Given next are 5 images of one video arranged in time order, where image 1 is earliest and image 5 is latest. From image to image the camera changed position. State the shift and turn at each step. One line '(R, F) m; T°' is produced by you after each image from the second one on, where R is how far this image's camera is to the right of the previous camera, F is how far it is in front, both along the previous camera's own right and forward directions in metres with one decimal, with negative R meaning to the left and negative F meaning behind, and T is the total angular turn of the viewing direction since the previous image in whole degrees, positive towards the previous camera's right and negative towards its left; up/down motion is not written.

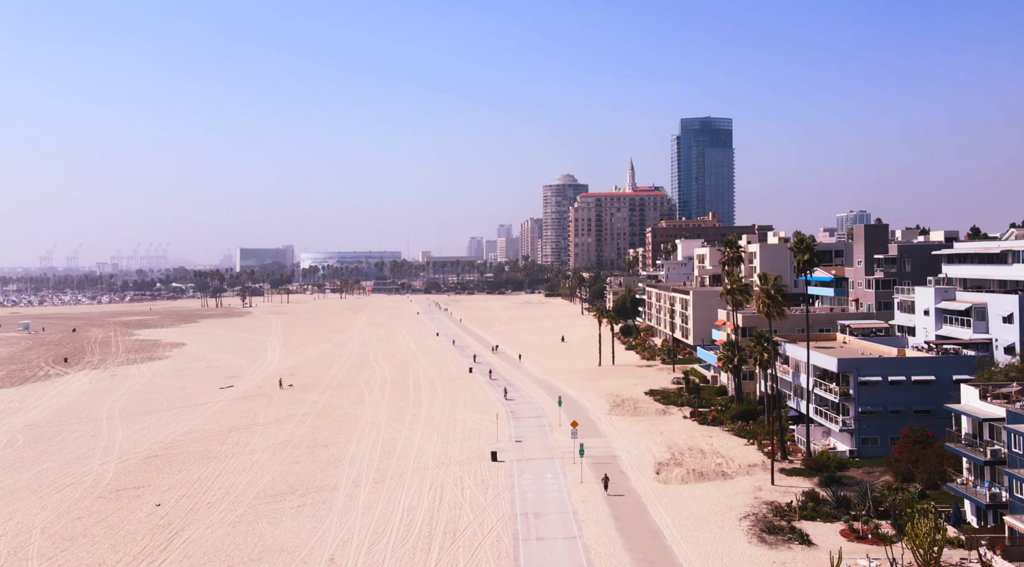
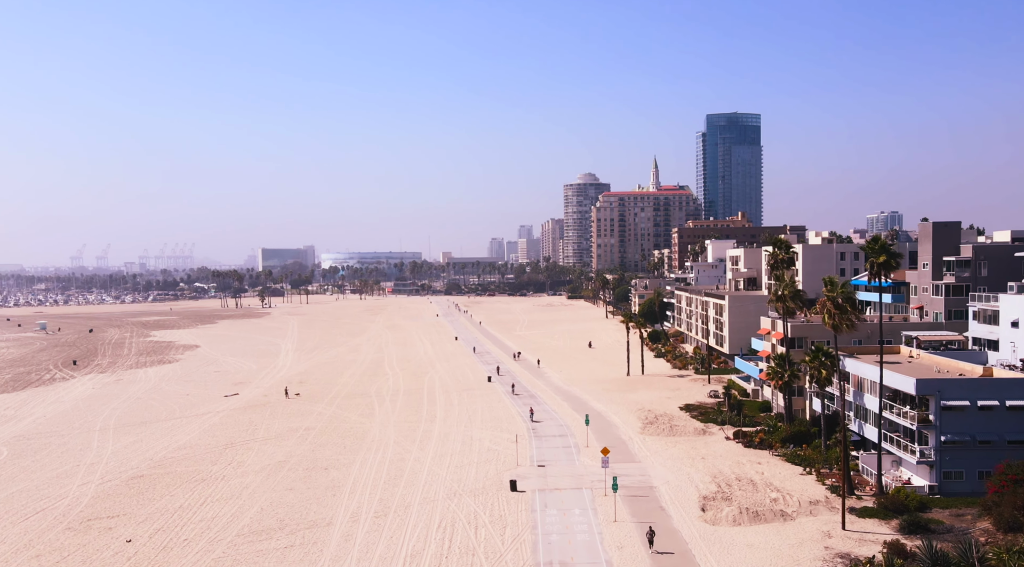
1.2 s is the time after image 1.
(-0.1, +6.2) m; -1°
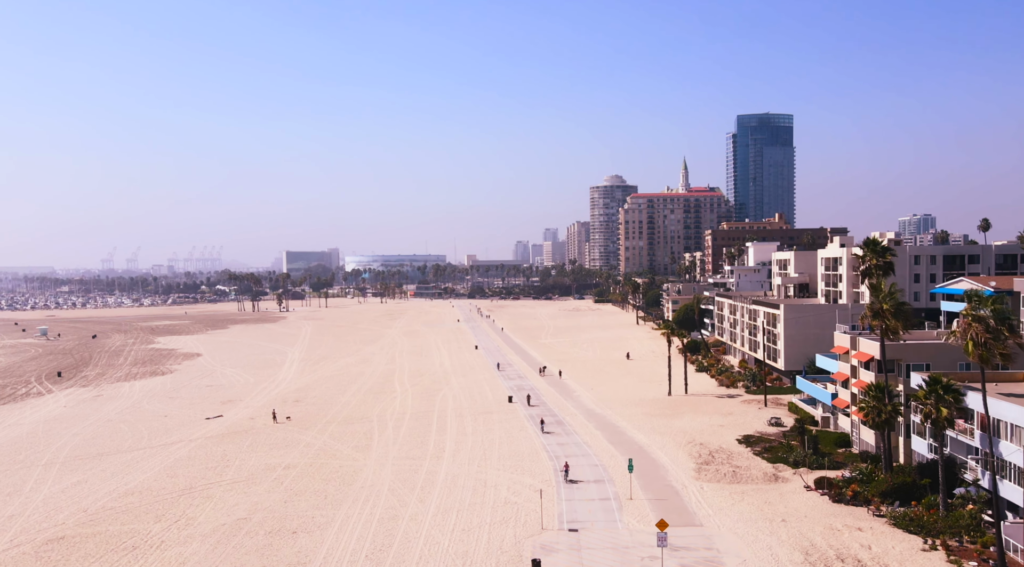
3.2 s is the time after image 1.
(+0.1, +11.6) m; -2°
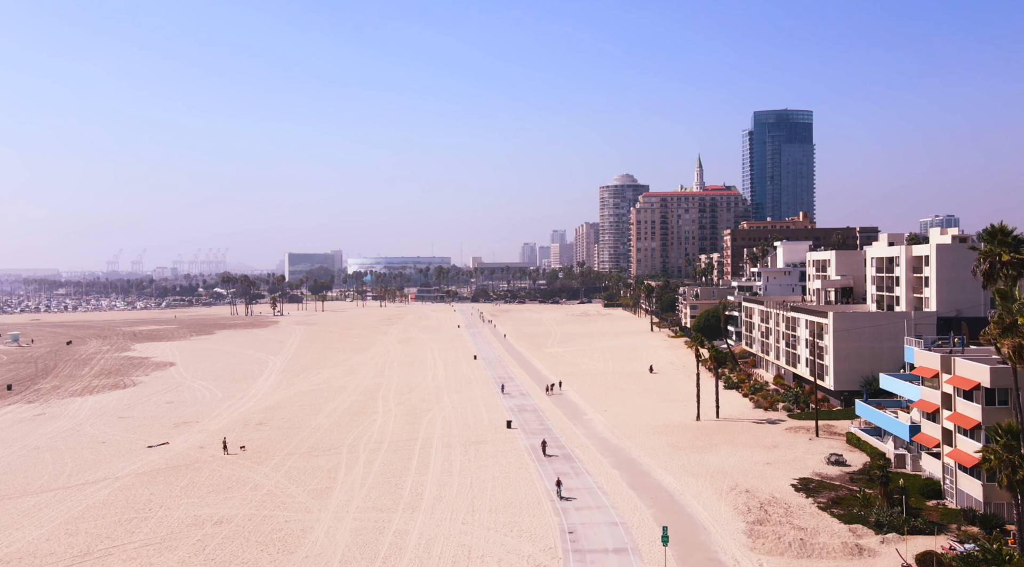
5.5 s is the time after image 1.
(+0.5, +12.1) m; 0°
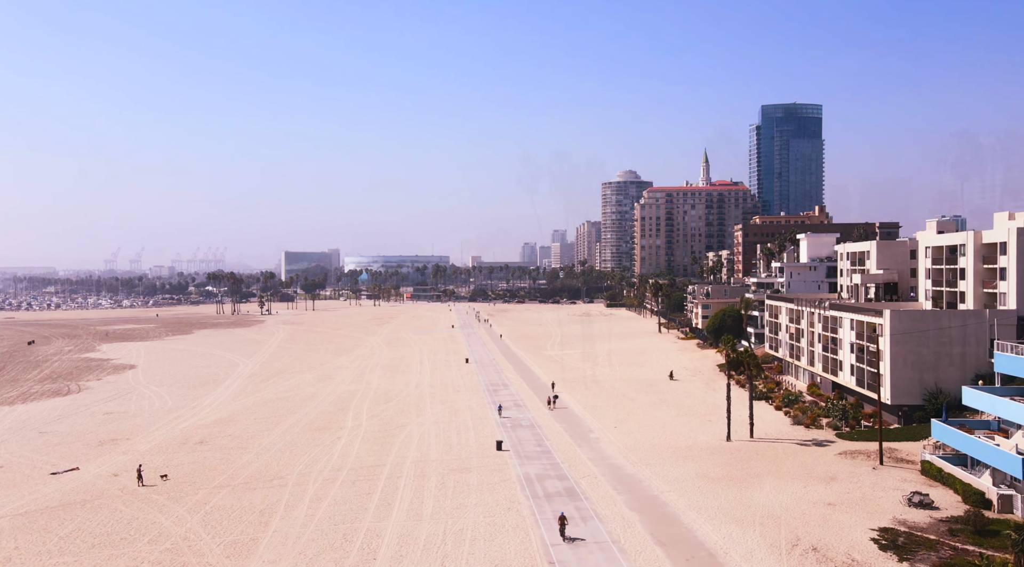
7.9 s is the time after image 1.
(+0.6, +12.0) m; 0°
